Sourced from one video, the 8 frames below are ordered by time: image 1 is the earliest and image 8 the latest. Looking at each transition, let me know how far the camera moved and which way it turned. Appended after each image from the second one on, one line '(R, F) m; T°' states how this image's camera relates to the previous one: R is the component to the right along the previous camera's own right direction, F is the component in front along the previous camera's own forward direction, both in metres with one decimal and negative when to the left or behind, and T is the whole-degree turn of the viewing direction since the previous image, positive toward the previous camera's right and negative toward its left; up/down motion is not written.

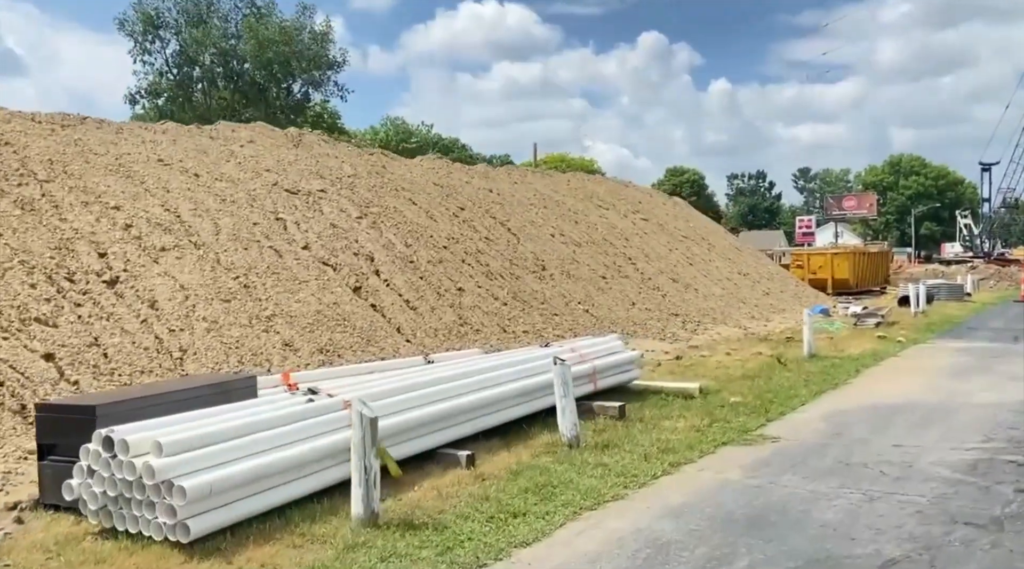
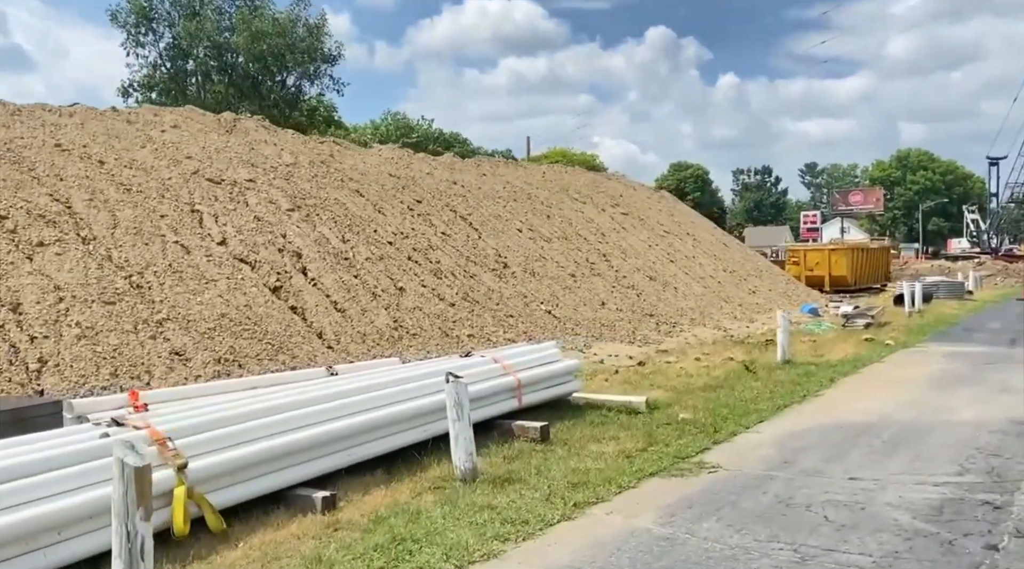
(+0.8, +1.2) m; 0°
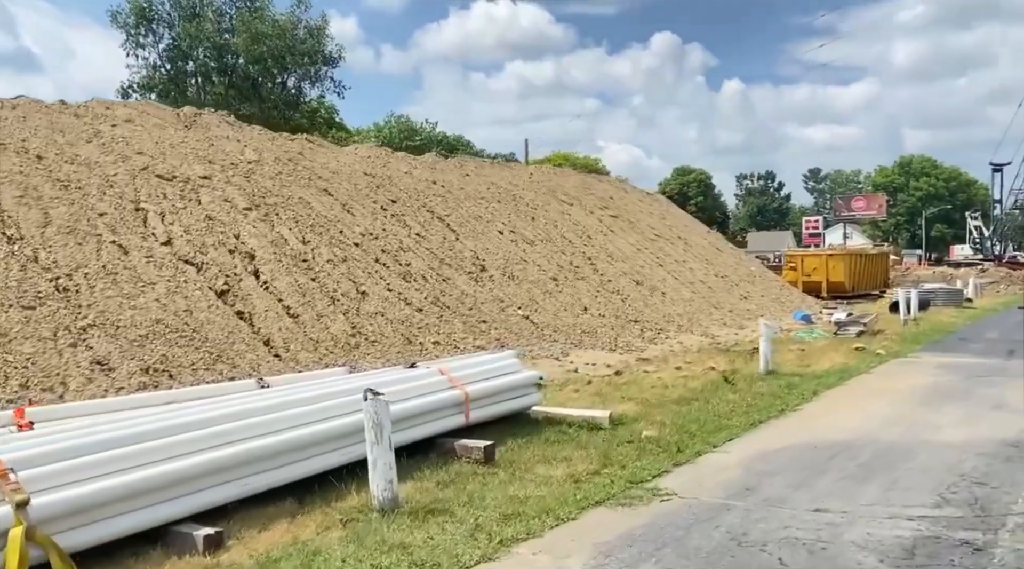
(+0.5, +0.7) m; 0°
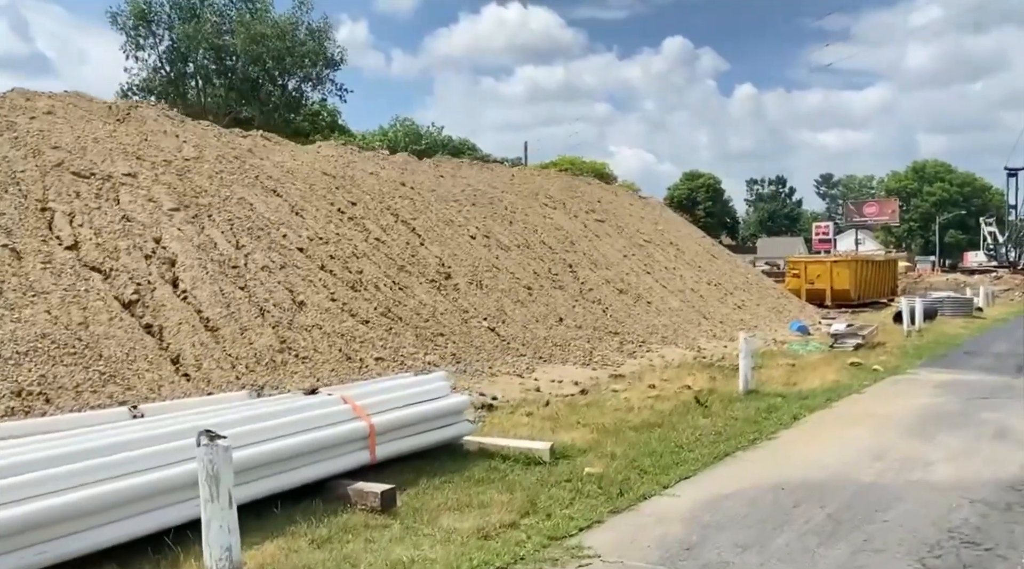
(+0.7, +1.1) m; -1°
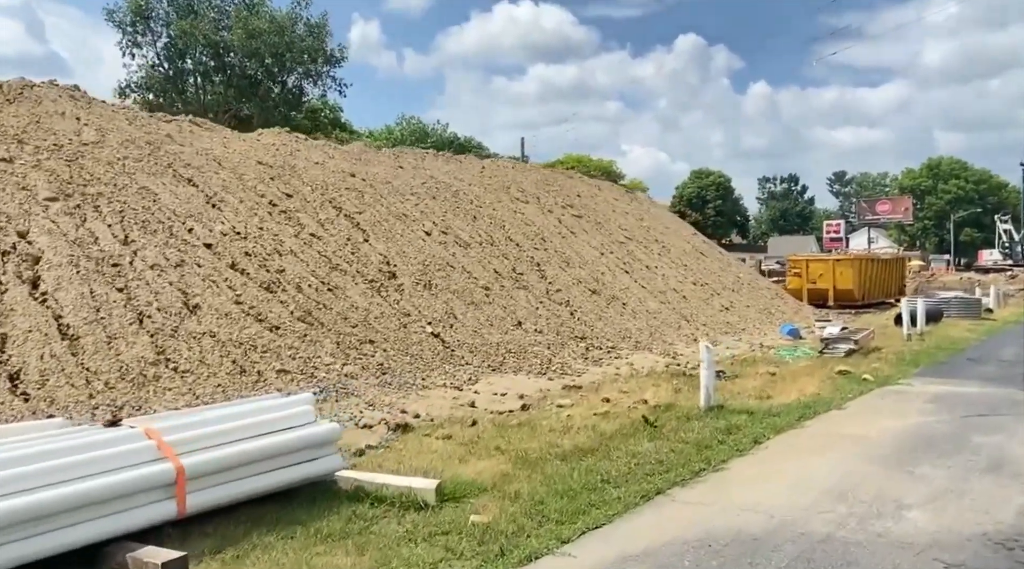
(+0.9, +1.5) m; -1°
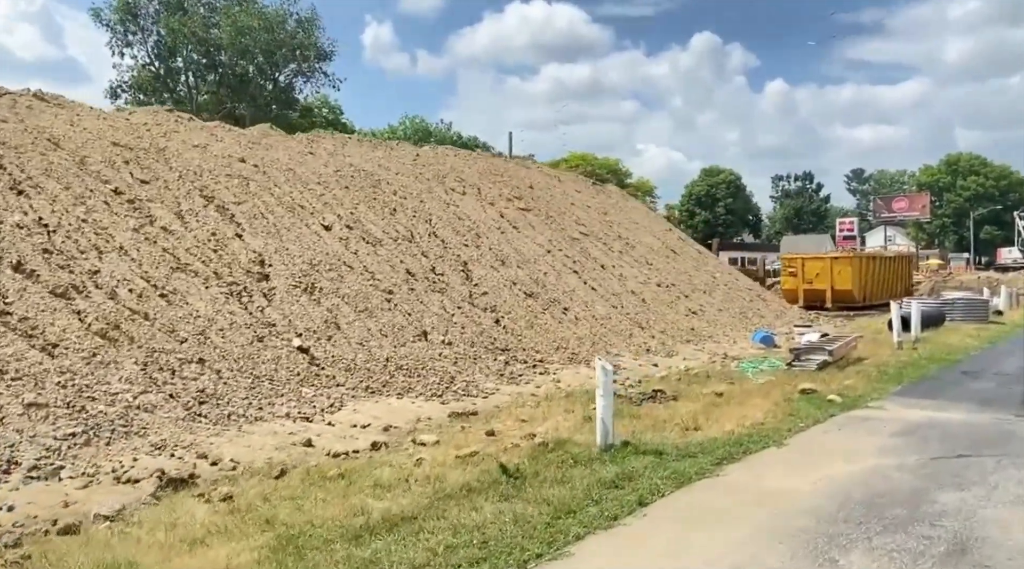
(+1.5, +2.3) m; -1°
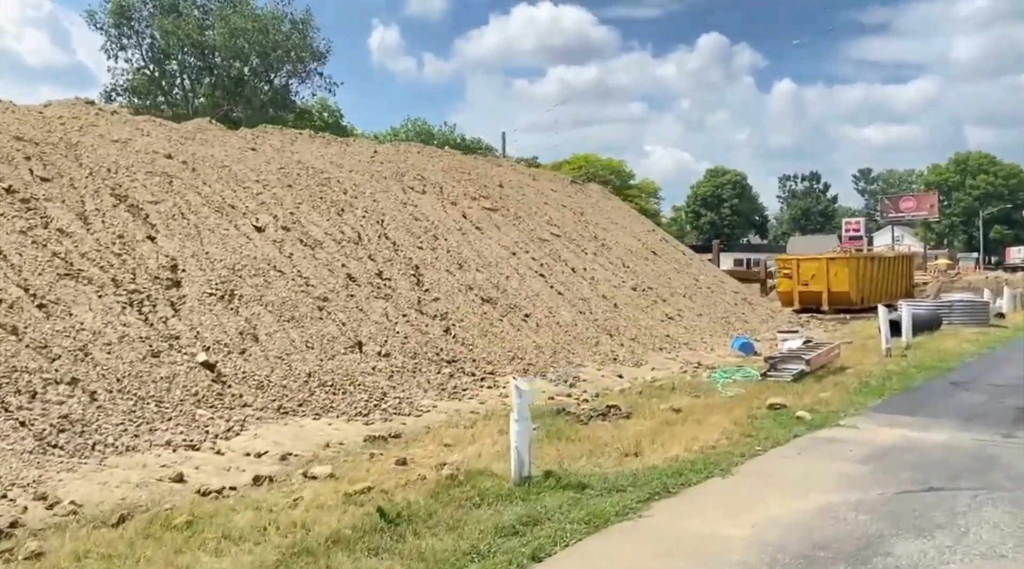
(+0.8, +1.1) m; 0°
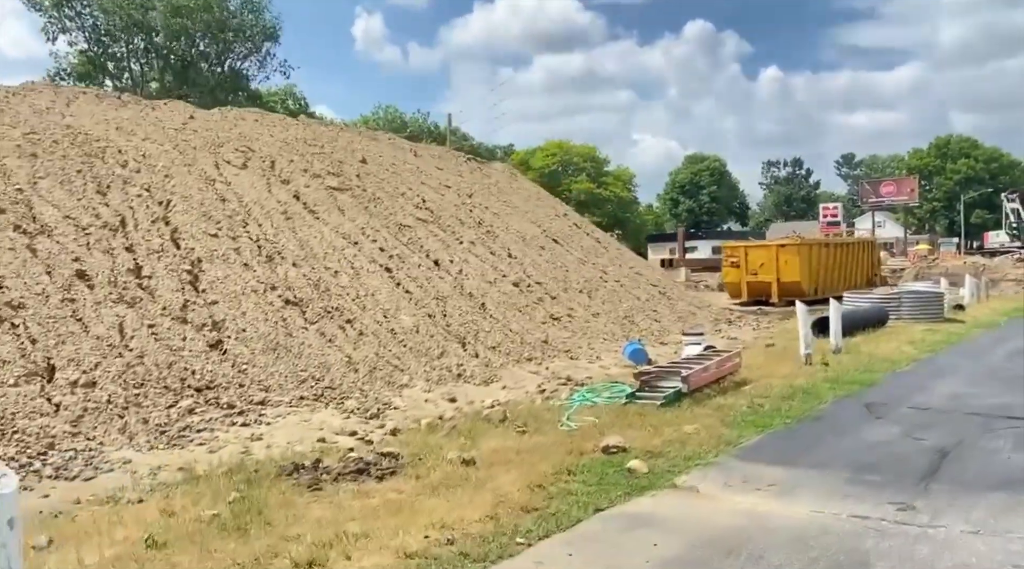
(+2.2, +3.1) m; +1°
